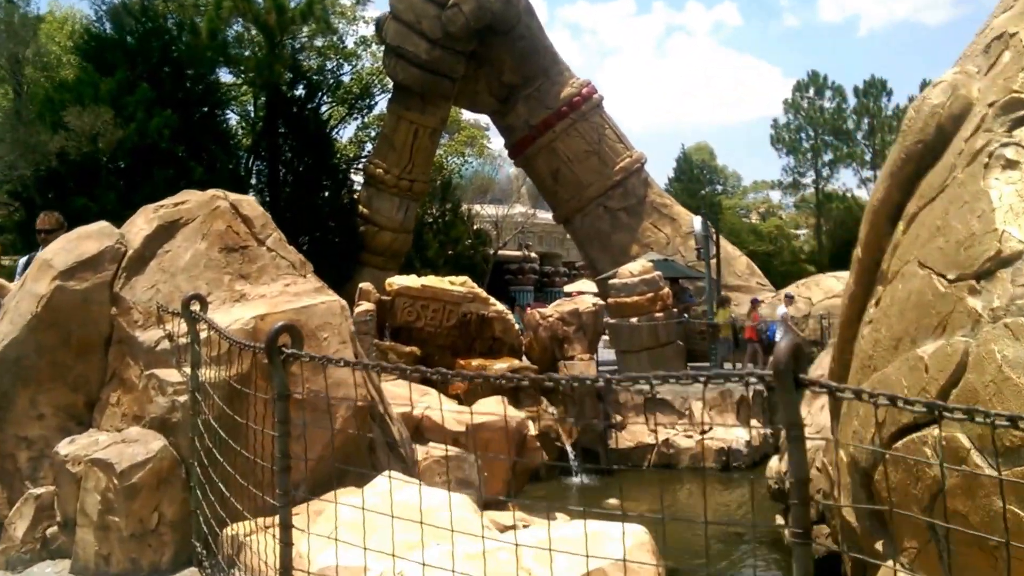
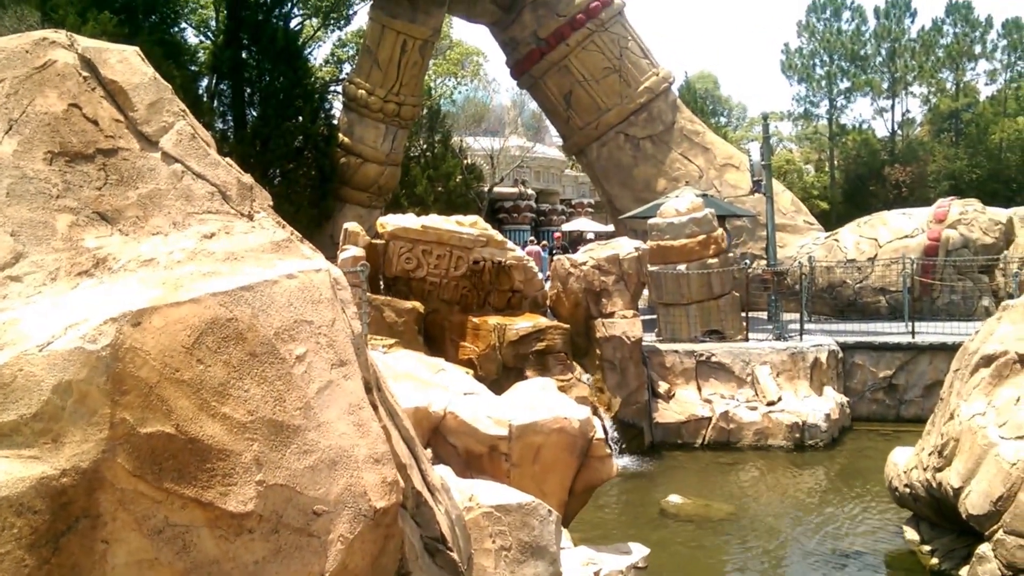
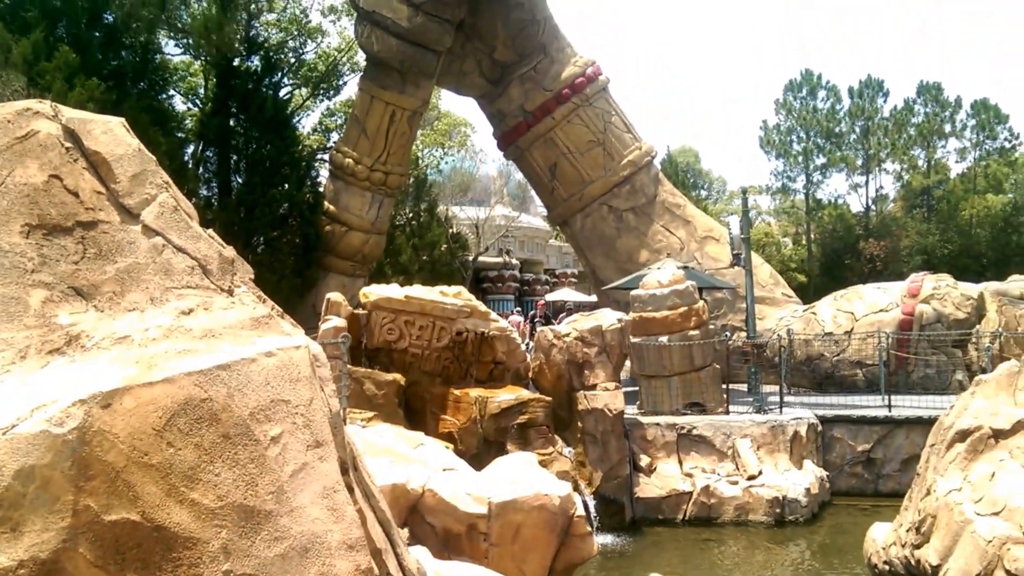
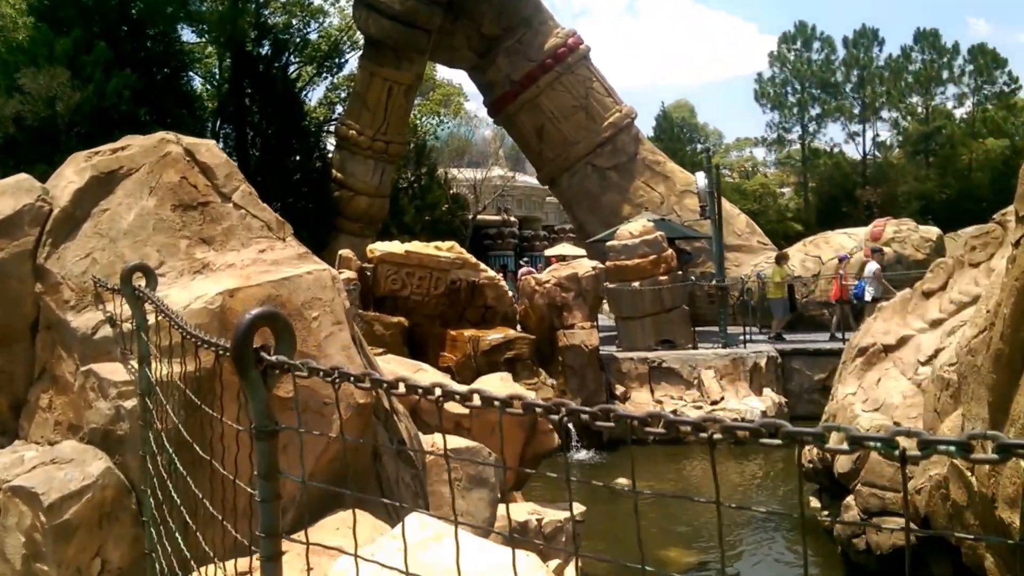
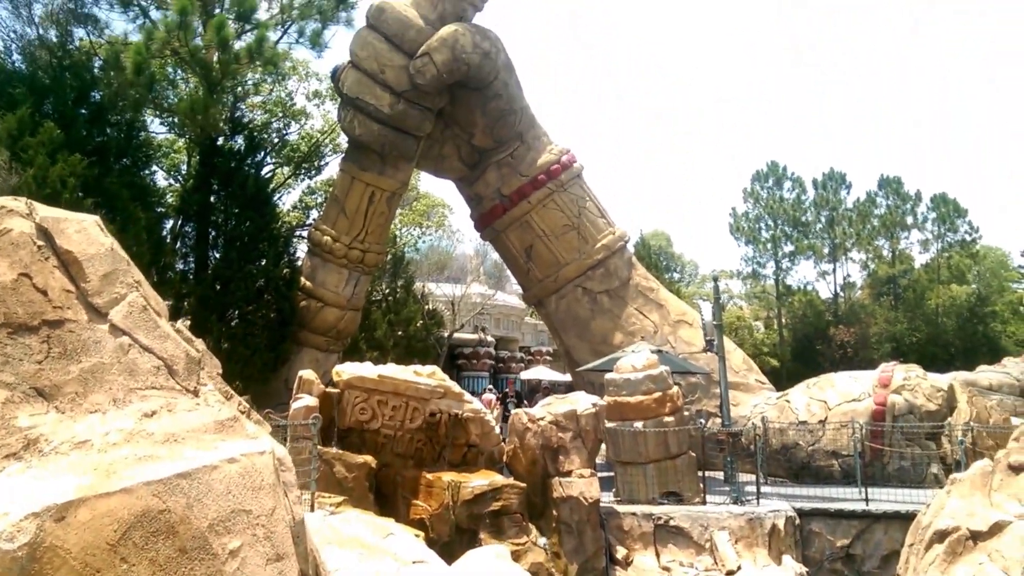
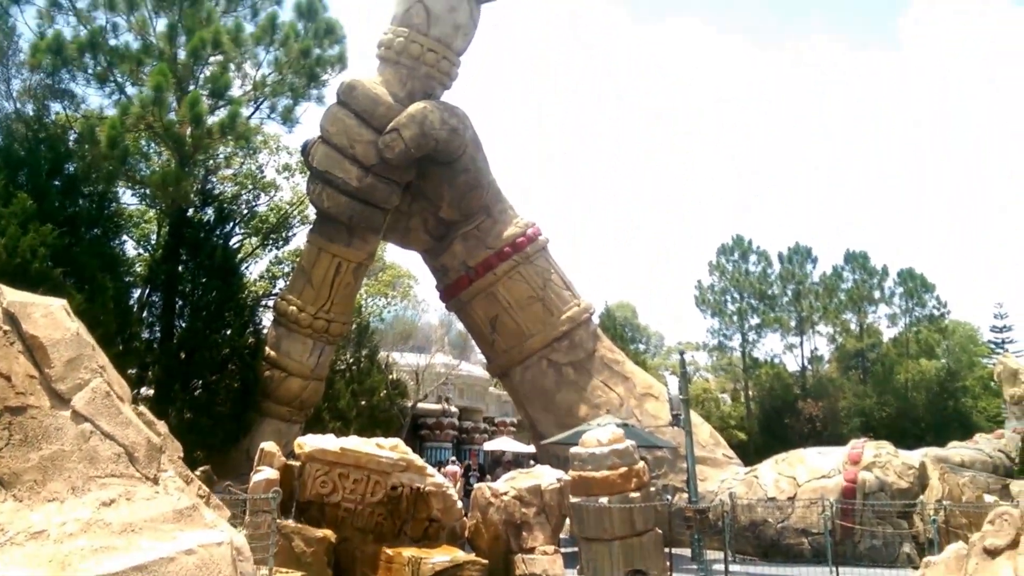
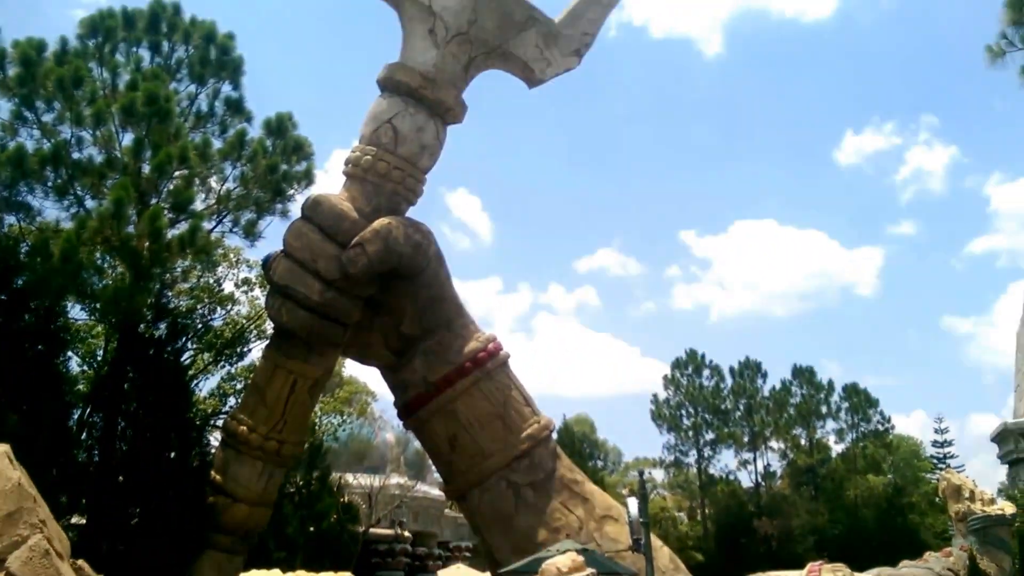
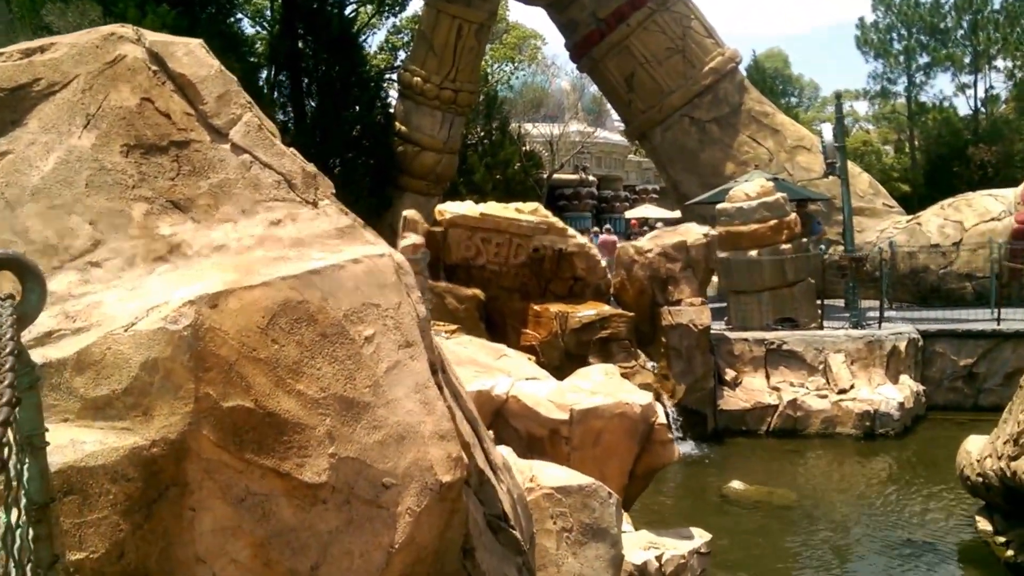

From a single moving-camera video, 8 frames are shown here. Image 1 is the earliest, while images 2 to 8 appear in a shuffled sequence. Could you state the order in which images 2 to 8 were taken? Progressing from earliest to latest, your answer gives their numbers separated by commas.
4, 8, 2, 3, 5, 6, 7
